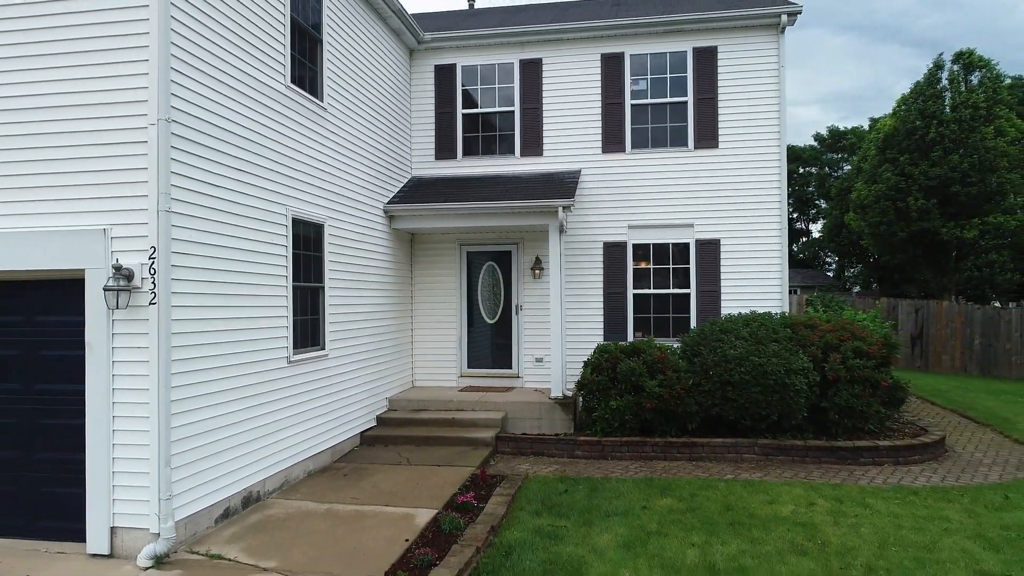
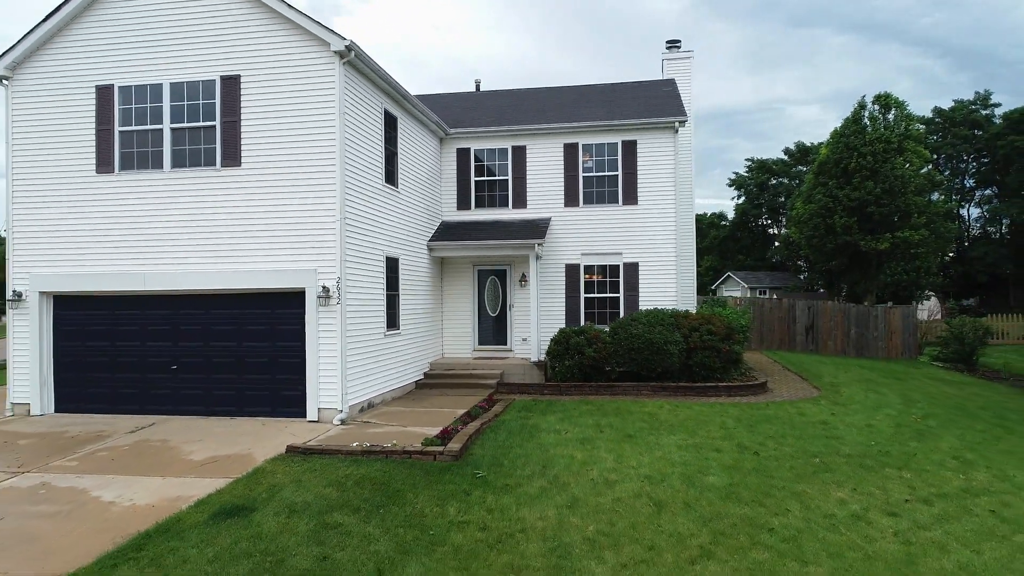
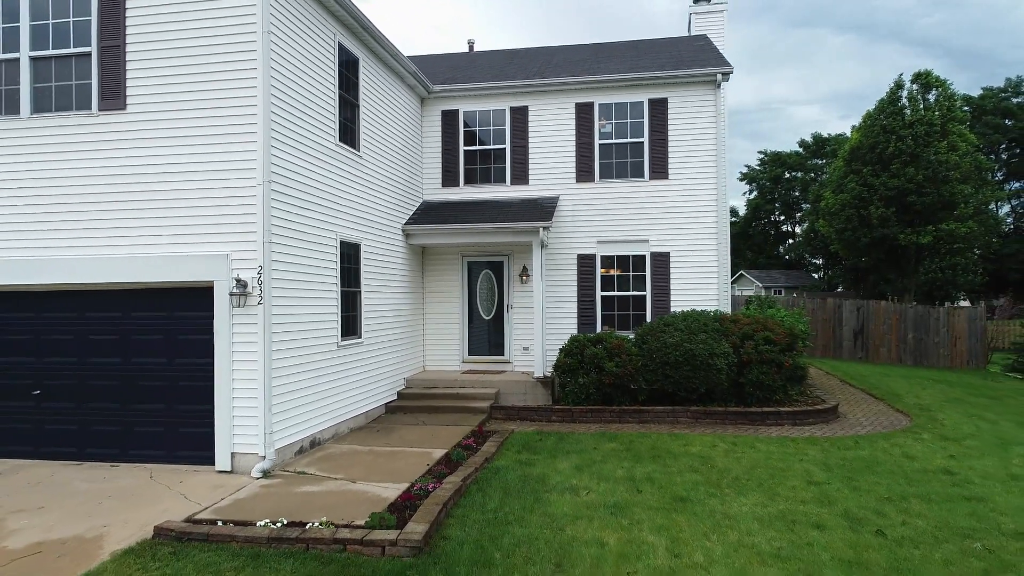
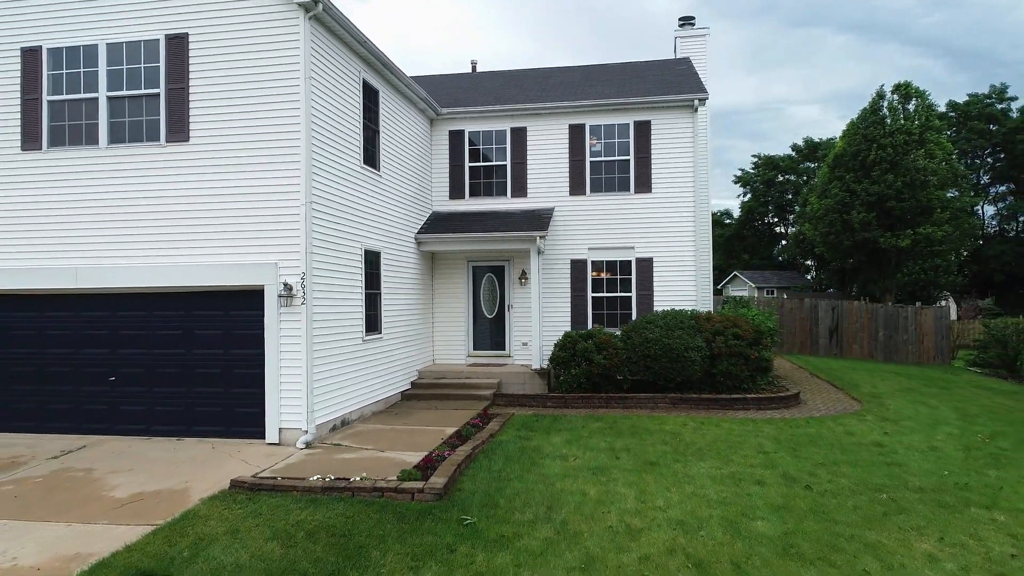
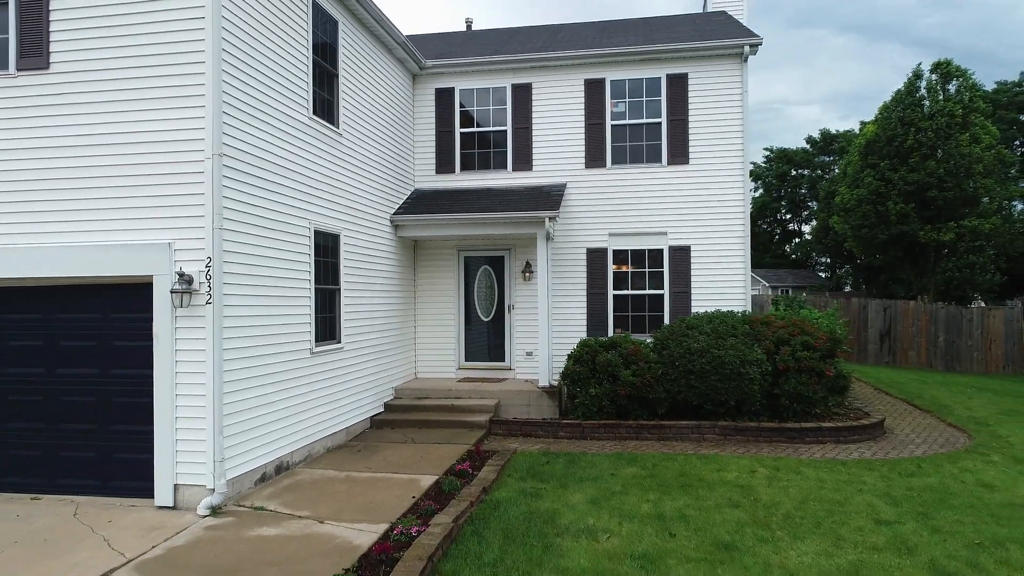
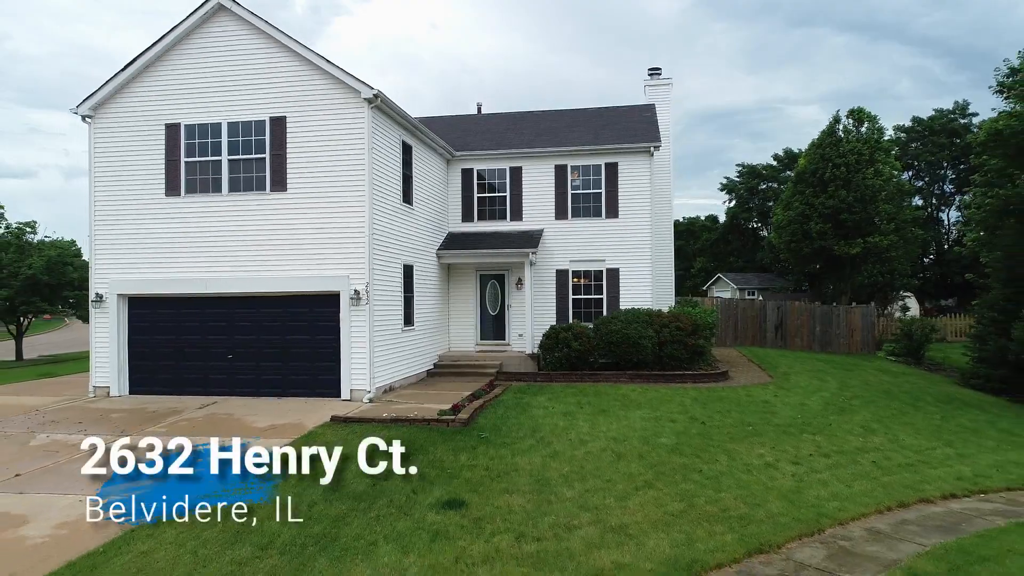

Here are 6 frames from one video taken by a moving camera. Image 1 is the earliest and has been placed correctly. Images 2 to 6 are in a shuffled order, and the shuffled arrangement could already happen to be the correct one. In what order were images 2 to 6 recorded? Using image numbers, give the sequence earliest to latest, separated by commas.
5, 3, 4, 2, 6
